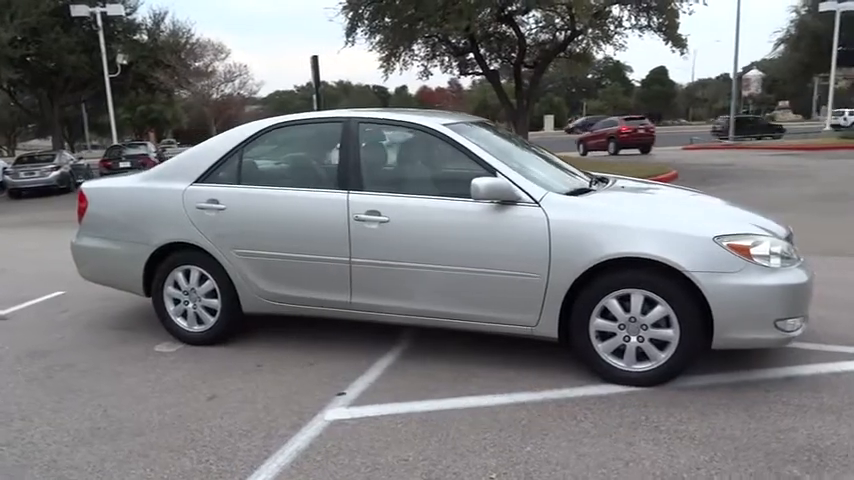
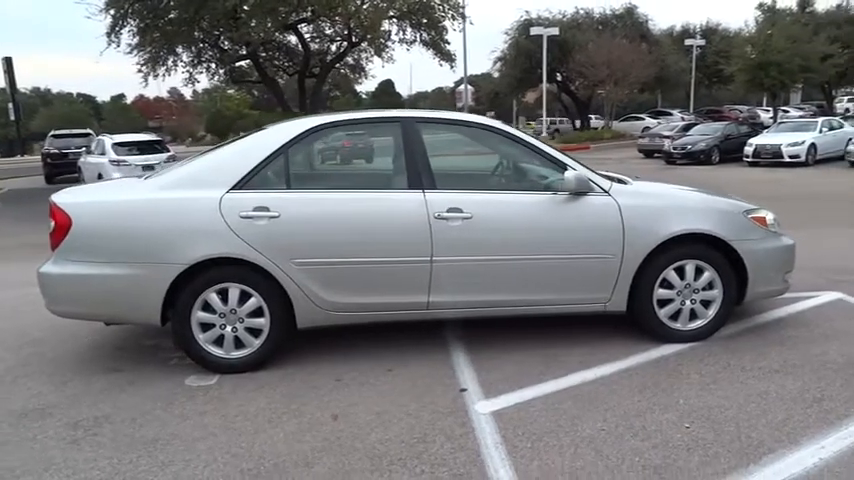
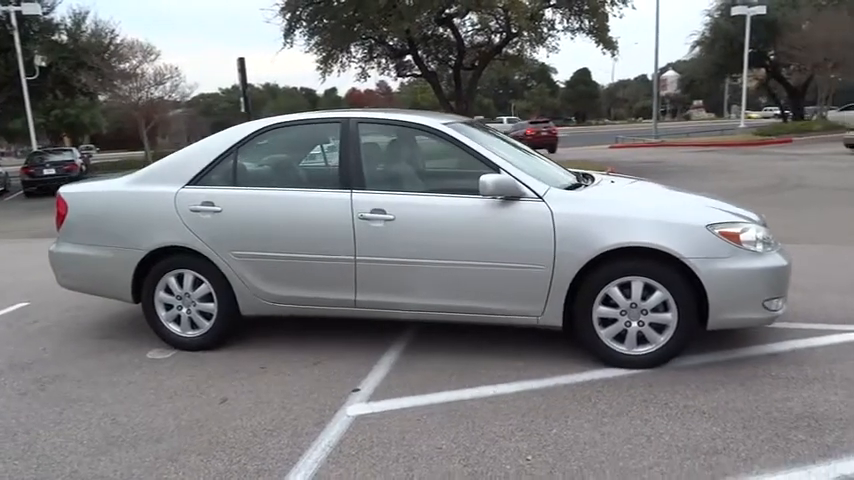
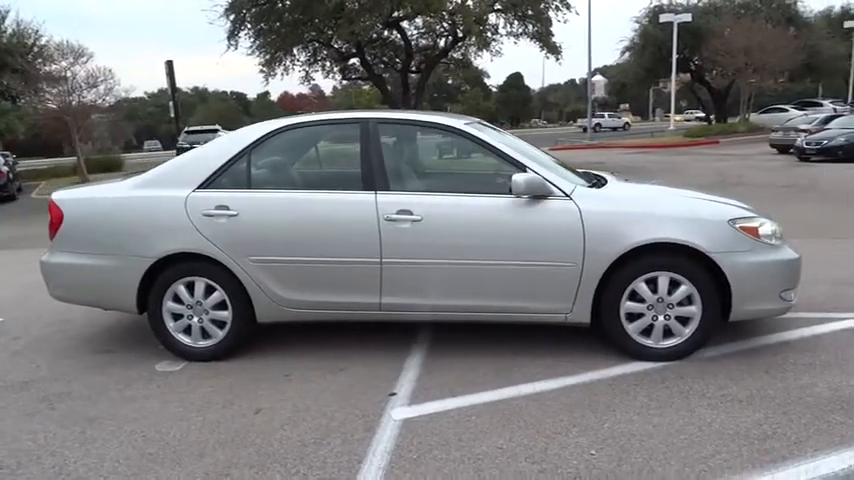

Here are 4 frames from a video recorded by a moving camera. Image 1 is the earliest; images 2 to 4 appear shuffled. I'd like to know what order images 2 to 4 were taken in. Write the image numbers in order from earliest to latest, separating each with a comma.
3, 4, 2
